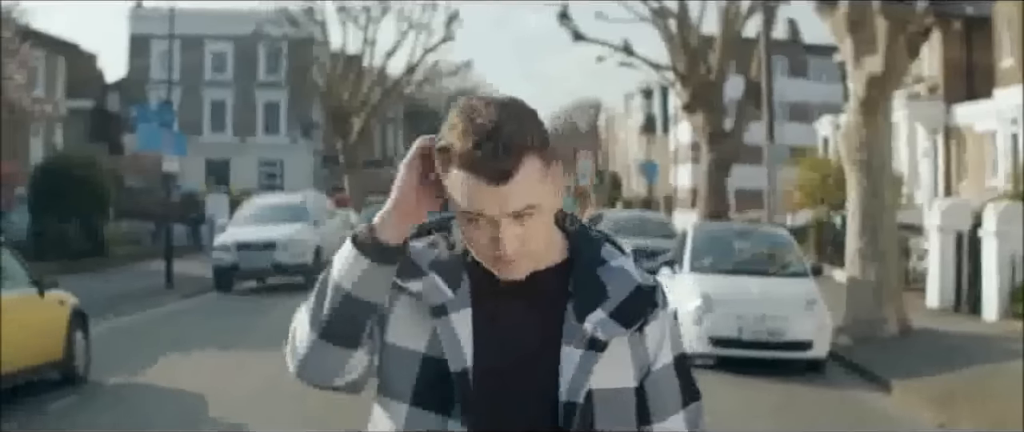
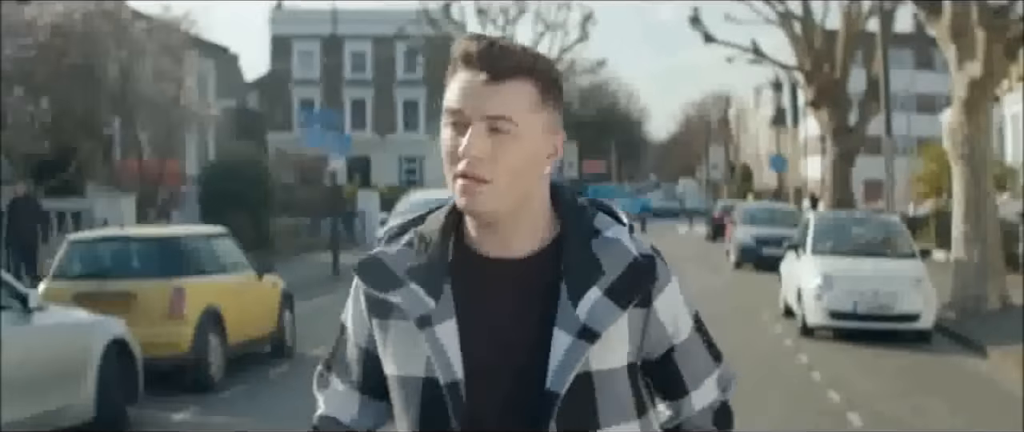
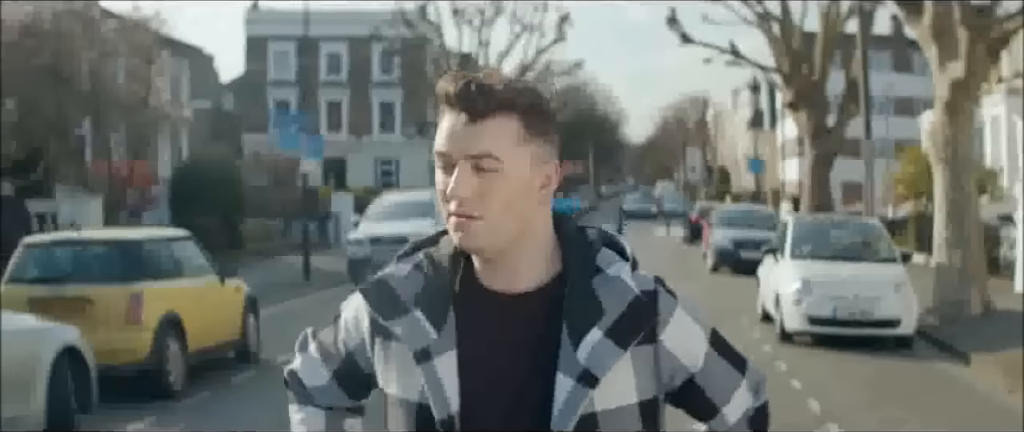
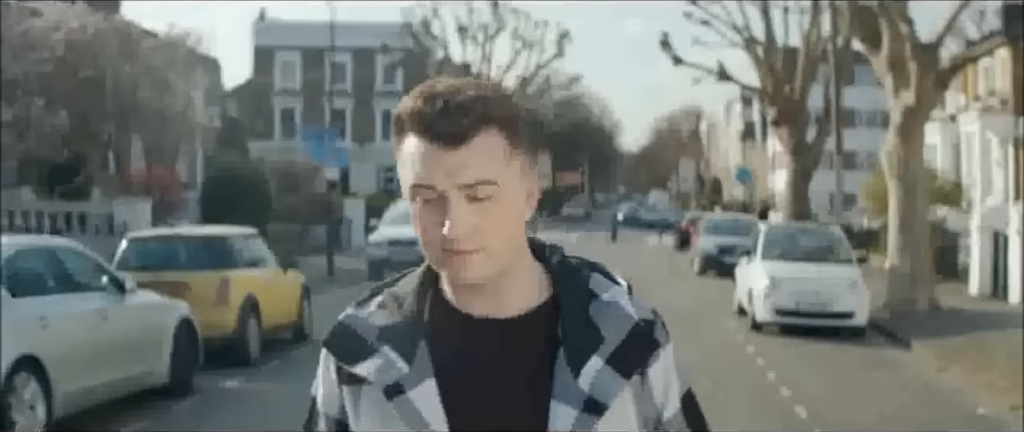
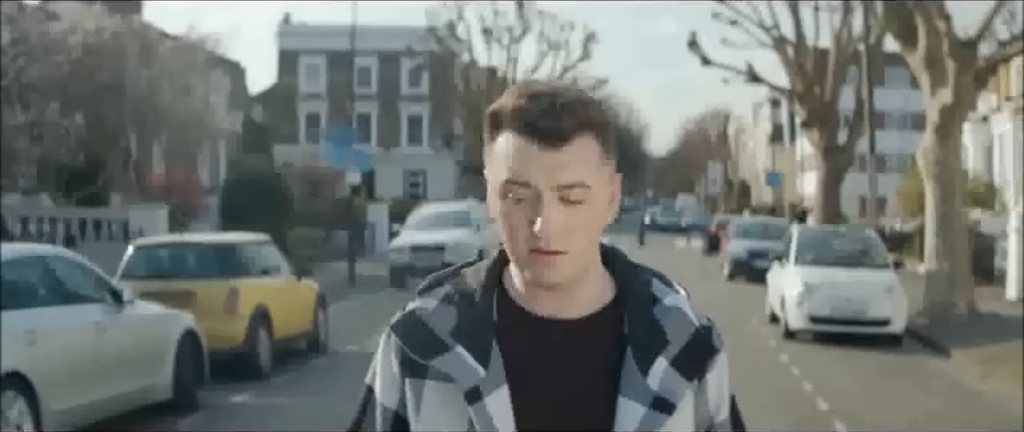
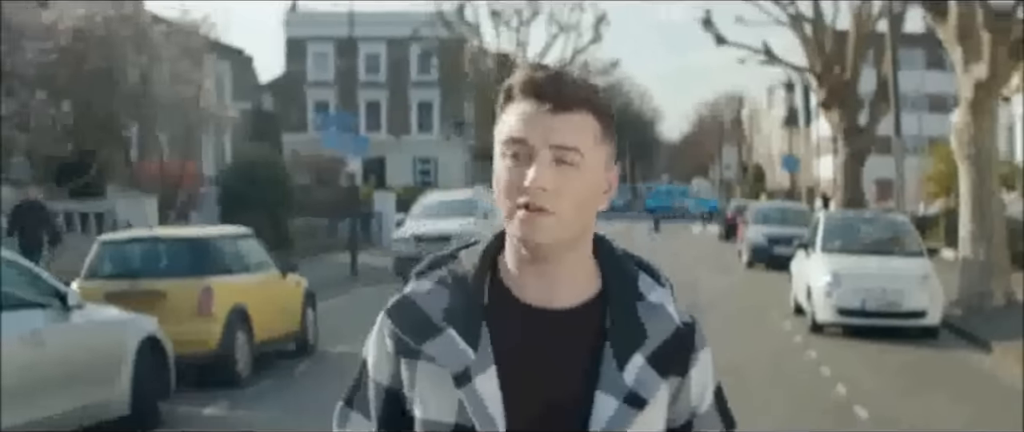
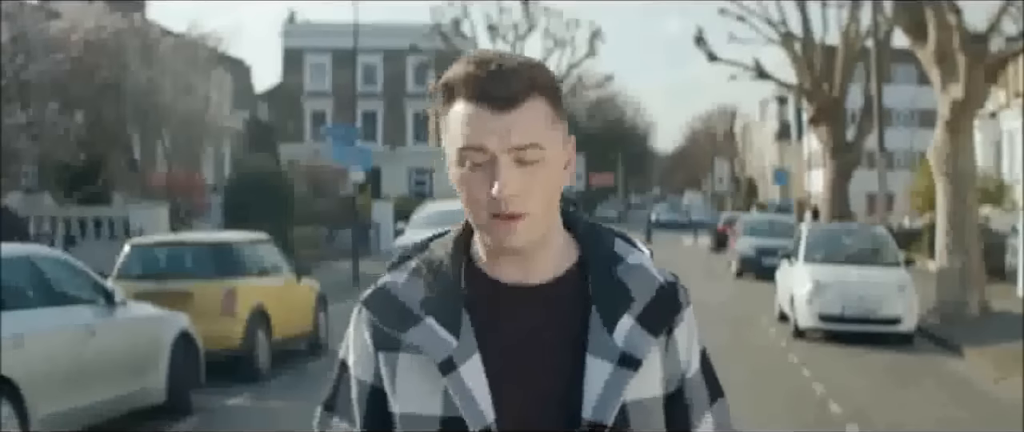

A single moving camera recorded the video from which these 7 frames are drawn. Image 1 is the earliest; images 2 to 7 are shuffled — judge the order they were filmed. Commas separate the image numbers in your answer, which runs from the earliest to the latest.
3, 2, 6, 7, 5, 4
